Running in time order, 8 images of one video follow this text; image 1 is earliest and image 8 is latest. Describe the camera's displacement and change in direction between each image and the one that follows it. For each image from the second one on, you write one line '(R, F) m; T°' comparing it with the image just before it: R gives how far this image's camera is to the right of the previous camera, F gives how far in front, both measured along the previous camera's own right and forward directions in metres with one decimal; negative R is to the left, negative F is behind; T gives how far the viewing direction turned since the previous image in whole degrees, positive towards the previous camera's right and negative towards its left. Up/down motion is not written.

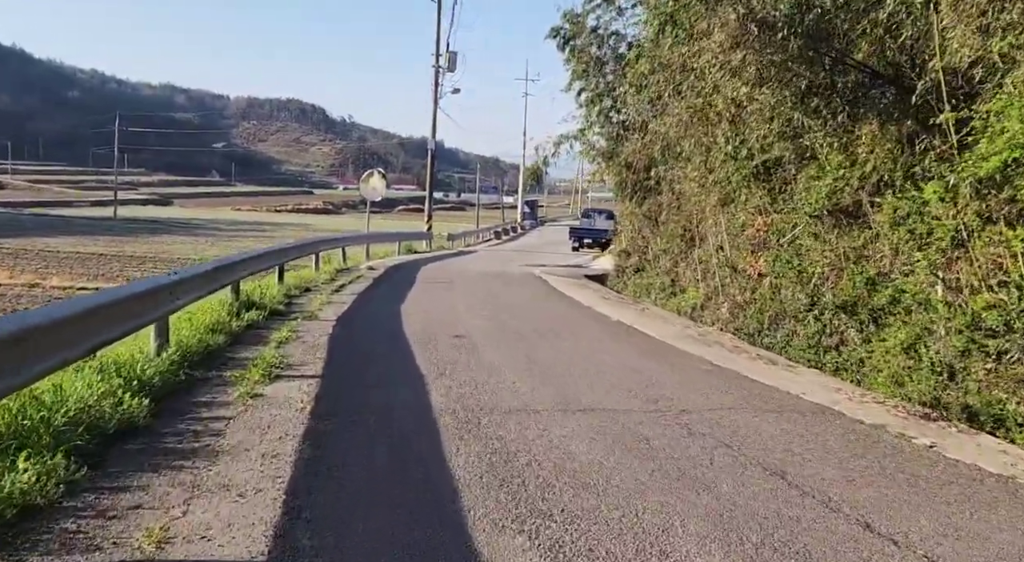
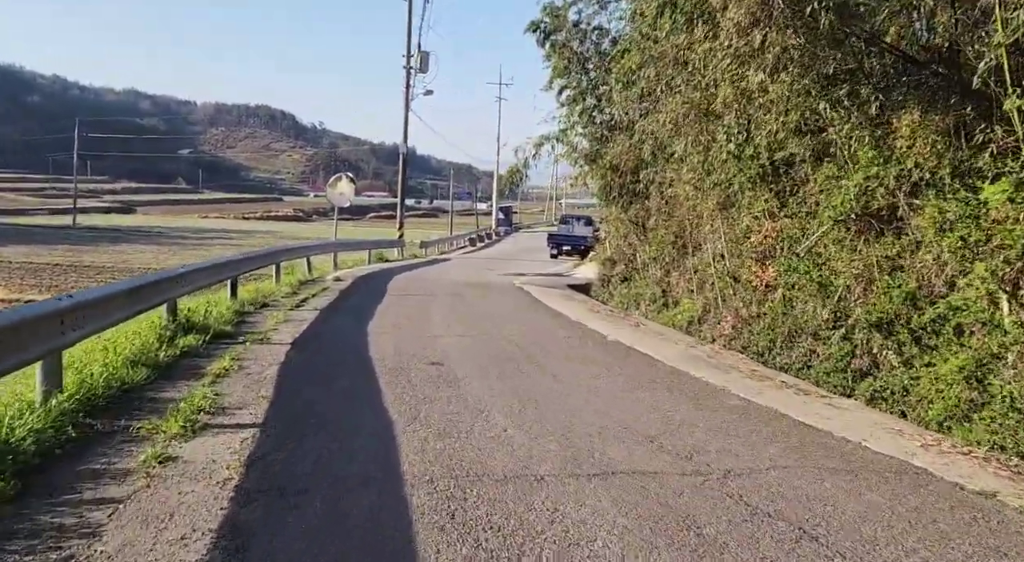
(-0.1, +1.2) m; +2°
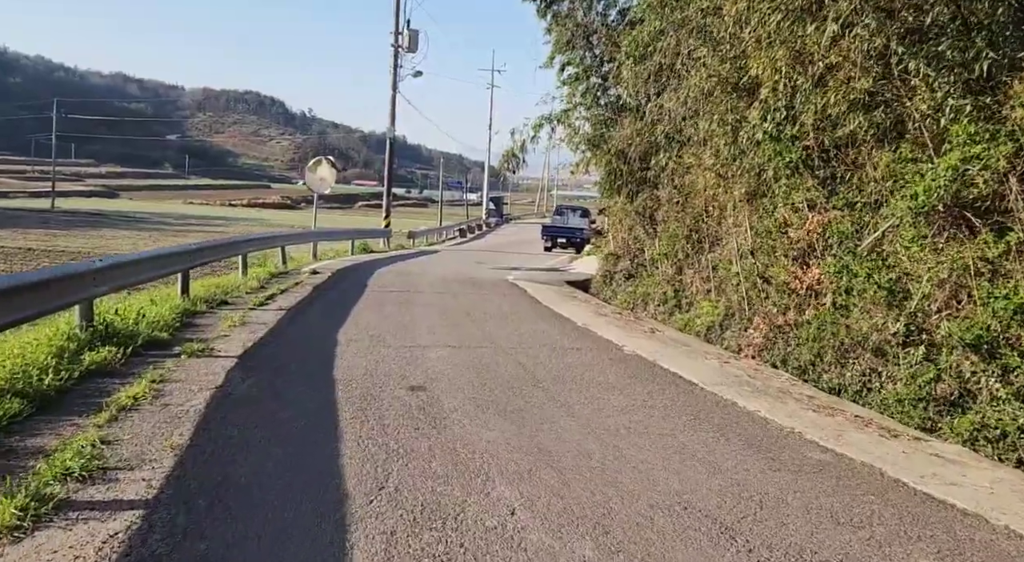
(-0.1, +1.5) m; +1°
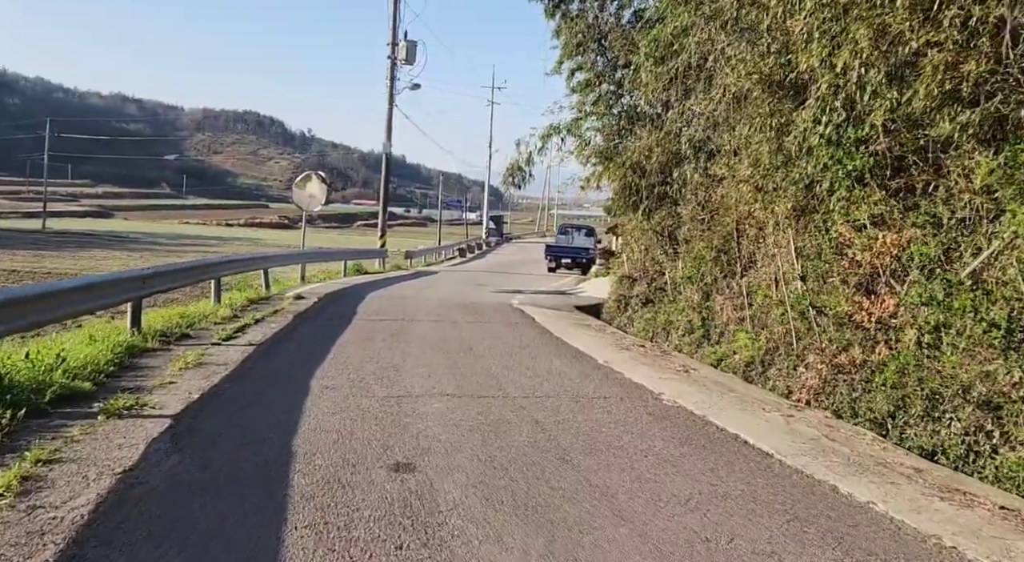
(-0.1, +1.4) m; 0°
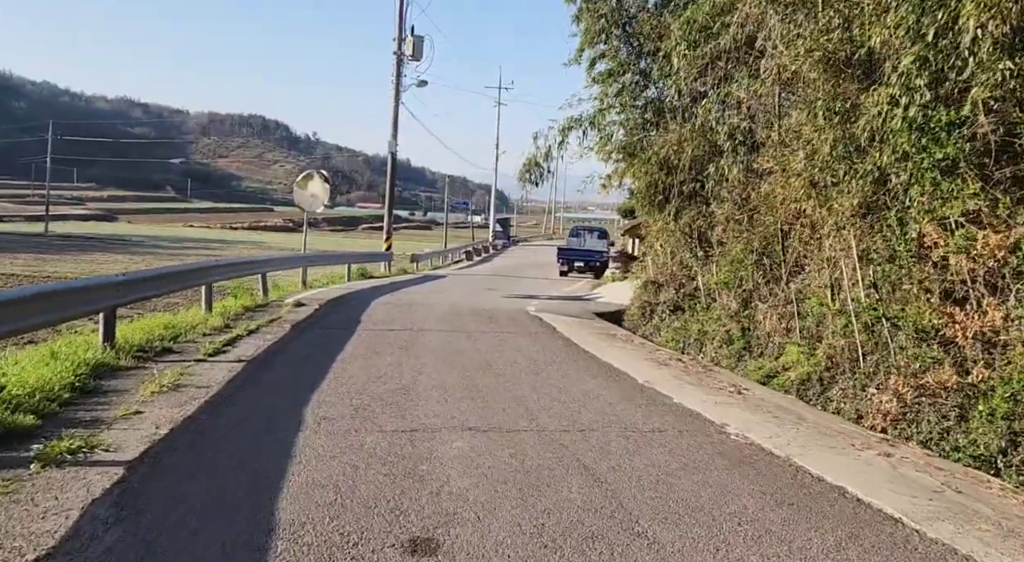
(-0.2, +1.0) m; 0°
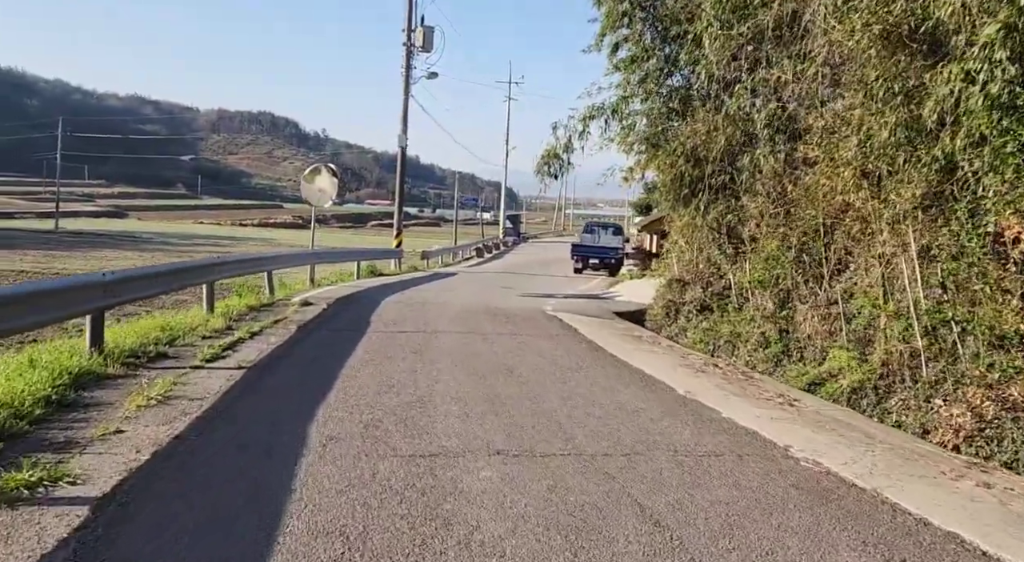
(-0.1, +0.7) m; -1°
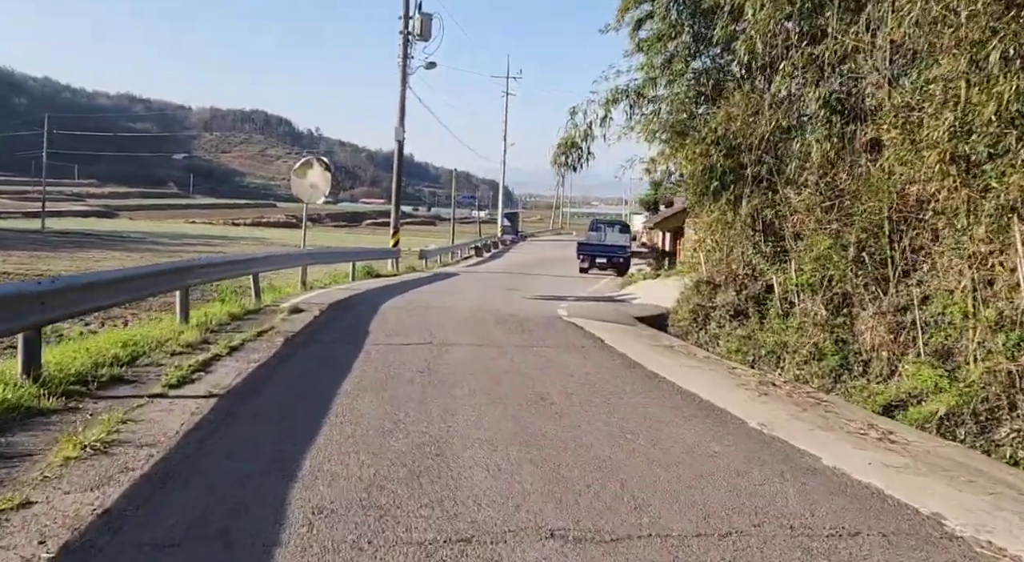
(-0.2, +1.2) m; 0°
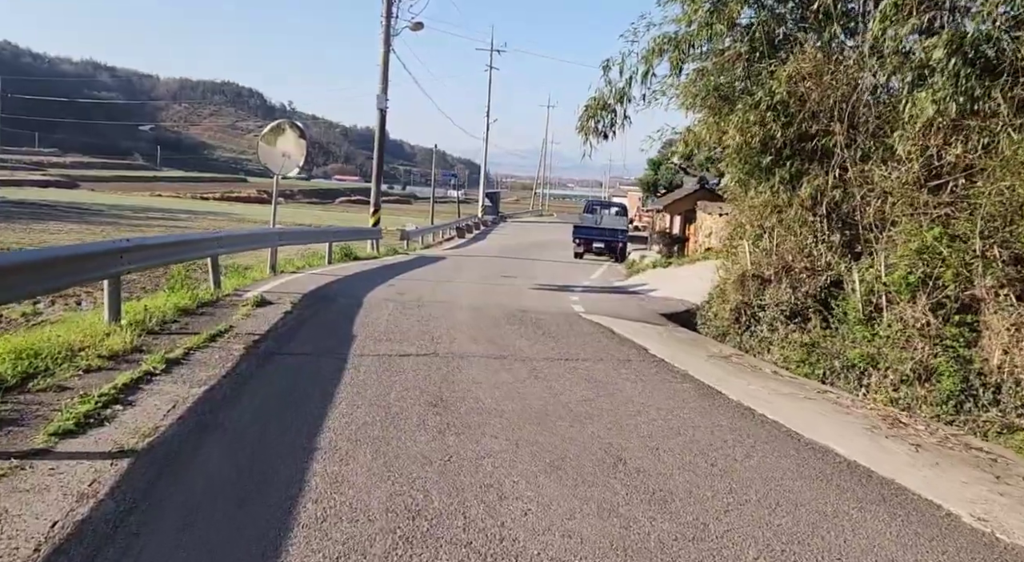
(-0.5, +1.9) m; +2°
